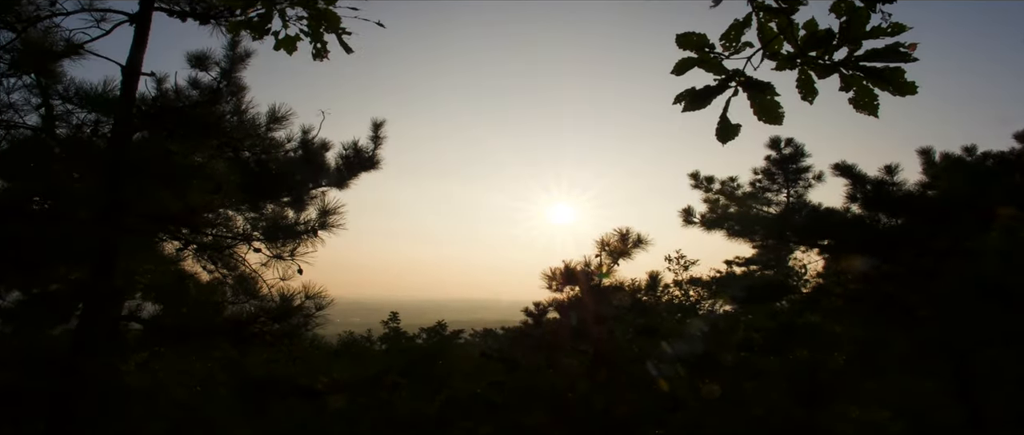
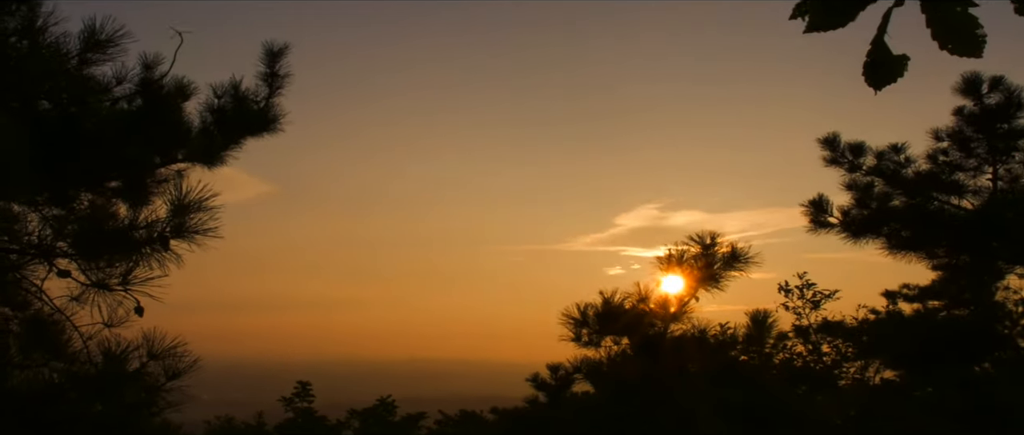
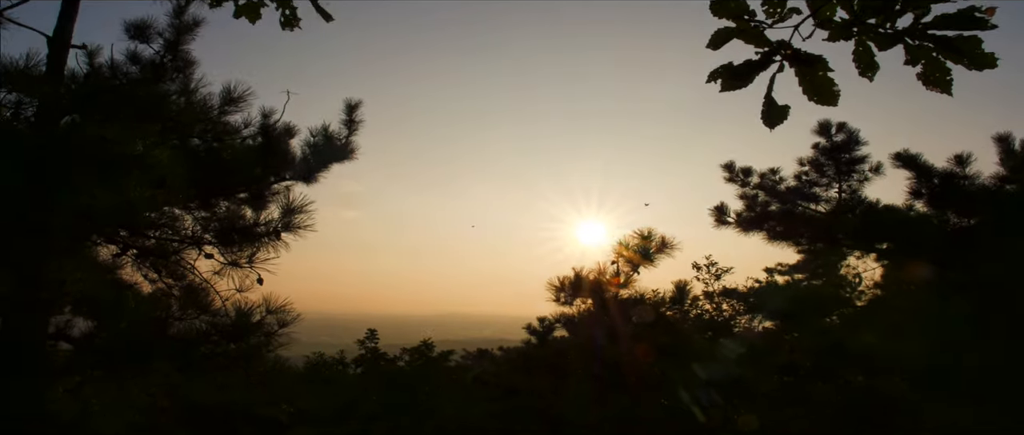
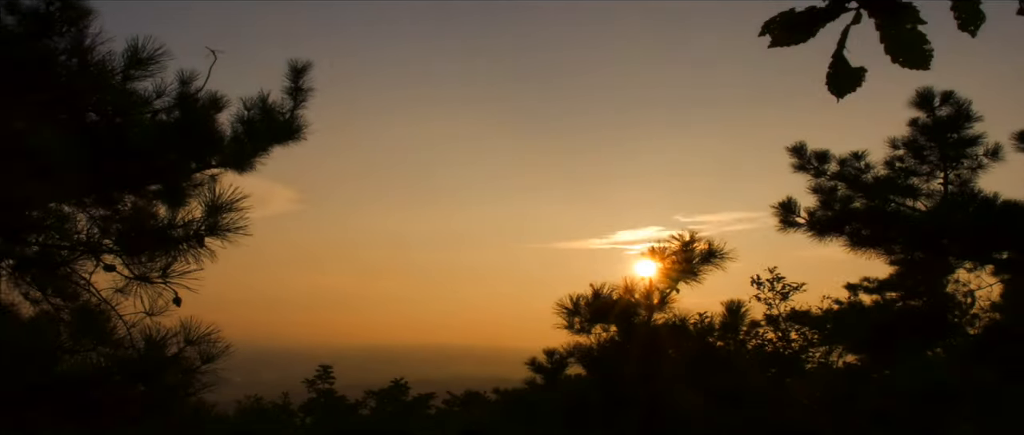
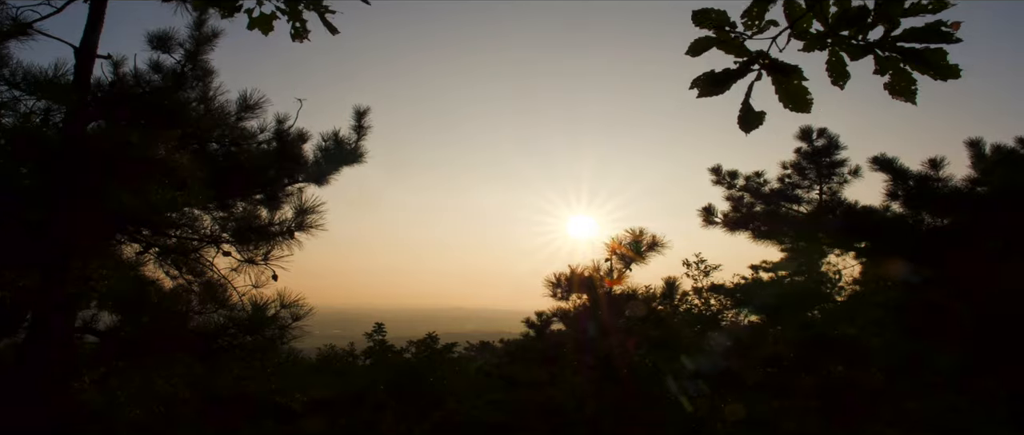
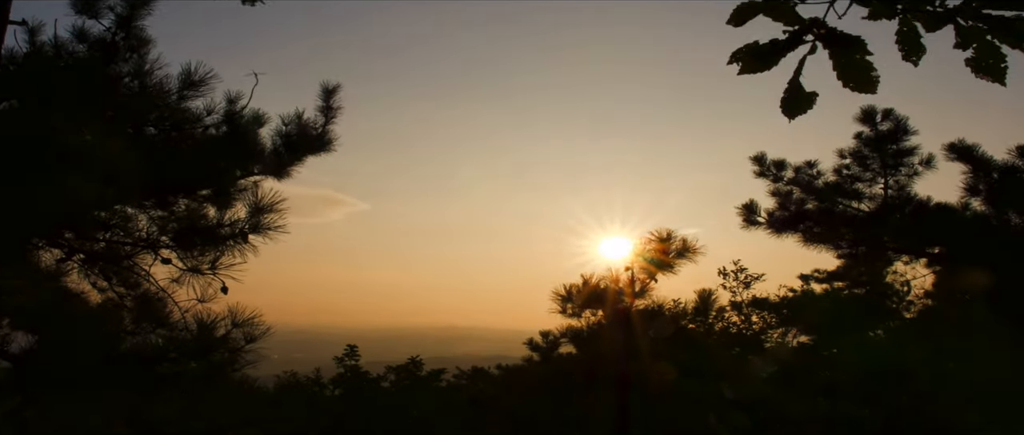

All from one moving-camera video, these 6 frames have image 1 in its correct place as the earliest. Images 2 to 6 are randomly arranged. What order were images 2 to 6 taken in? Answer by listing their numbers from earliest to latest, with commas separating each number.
5, 3, 6, 4, 2
